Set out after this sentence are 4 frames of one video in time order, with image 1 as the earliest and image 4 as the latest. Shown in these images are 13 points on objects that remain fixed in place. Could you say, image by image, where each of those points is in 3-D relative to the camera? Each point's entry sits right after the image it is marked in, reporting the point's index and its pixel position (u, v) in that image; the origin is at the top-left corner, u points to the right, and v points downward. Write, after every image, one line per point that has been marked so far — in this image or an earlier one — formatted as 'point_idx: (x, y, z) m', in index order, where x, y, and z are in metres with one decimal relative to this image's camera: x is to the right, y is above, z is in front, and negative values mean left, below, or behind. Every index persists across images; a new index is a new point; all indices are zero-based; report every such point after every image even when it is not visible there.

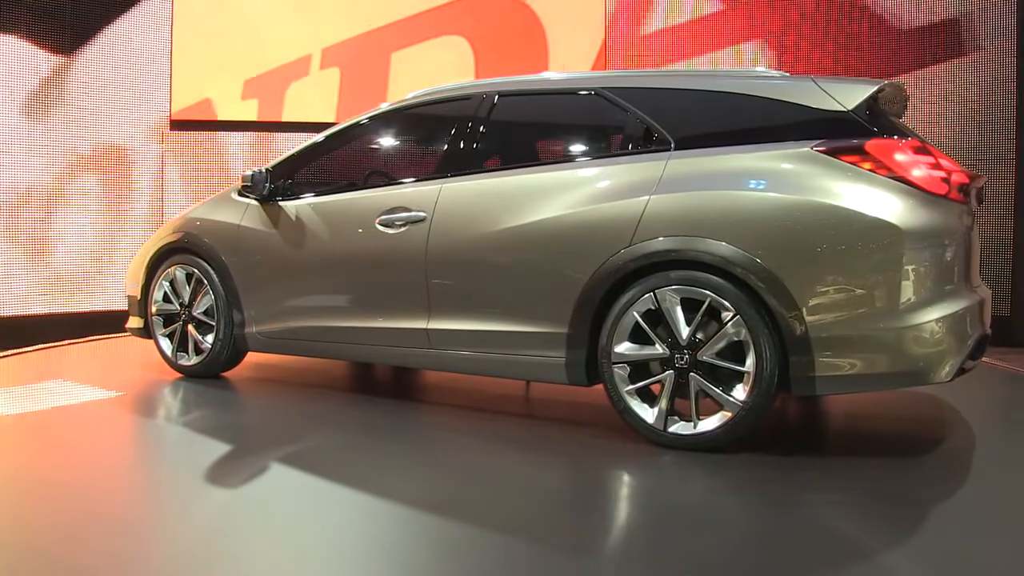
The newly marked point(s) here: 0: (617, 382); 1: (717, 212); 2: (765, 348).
0: (+0.4, -0.4, +2.8) m
1: (+0.8, +0.3, +2.6) m
2: (+0.9, -0.2, +2.5) m
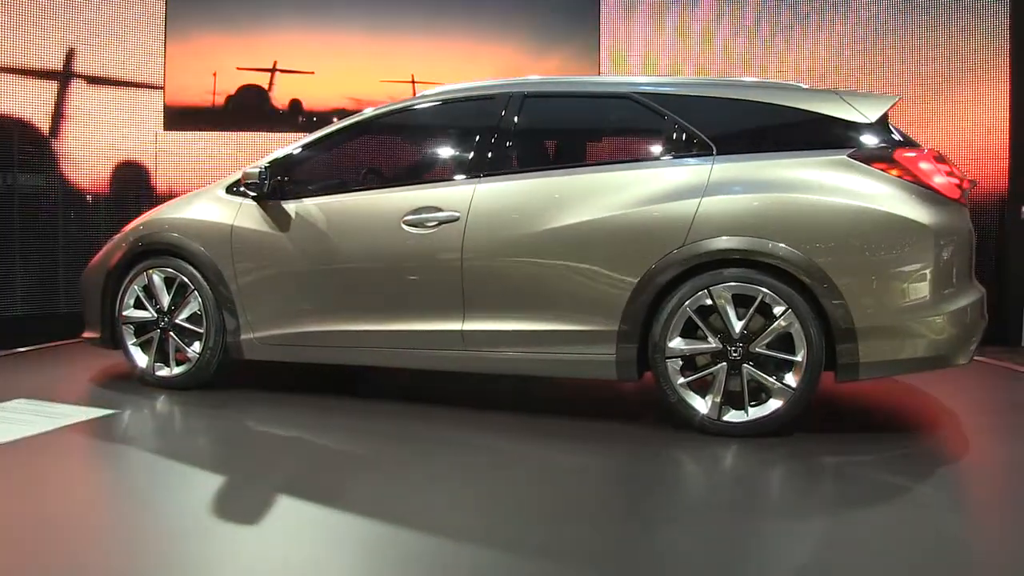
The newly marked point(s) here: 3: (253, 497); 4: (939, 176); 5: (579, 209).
0: (+0.6, -0.4, +2.9) m
1: (+1.0, +0.3, +2.8) m
2: (+1.2, -0.2, +2.8) m
3: (-1.0, -0.8, +2.8) m
4: (+1.6, +0.4, +2.8) m
5: (+0.3, +0.3, +3.0) m
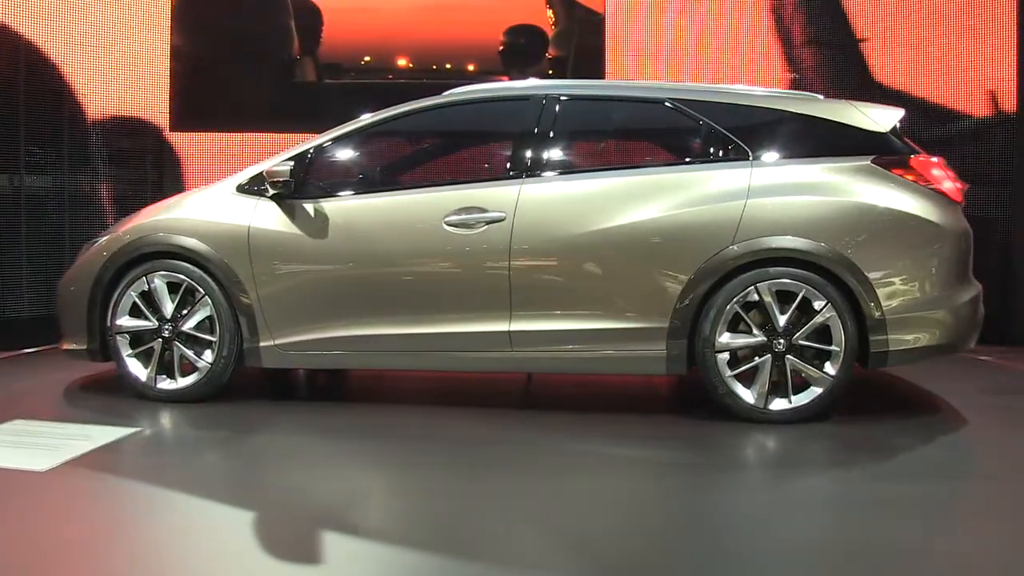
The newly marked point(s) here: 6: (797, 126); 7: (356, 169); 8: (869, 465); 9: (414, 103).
0: (+0.9, -0.3, +3.1) m
1: (+1.2, +0.3, +3.0) m
2: (+1.4, -0.2, +3.0) m
3: (-0.7, -0.8, +2.6) m
4: (+1.8, +0.5, +3.1) m
5: (+0.5, +0.3, +3.1) m
6: (+1.2, +0.7, +3.1) m
7: (-0.8, +0.6, +3.4) m
8: (+1.4, -0.7, +2.8) m
9: (-0.5, +0.9, +3.4) m
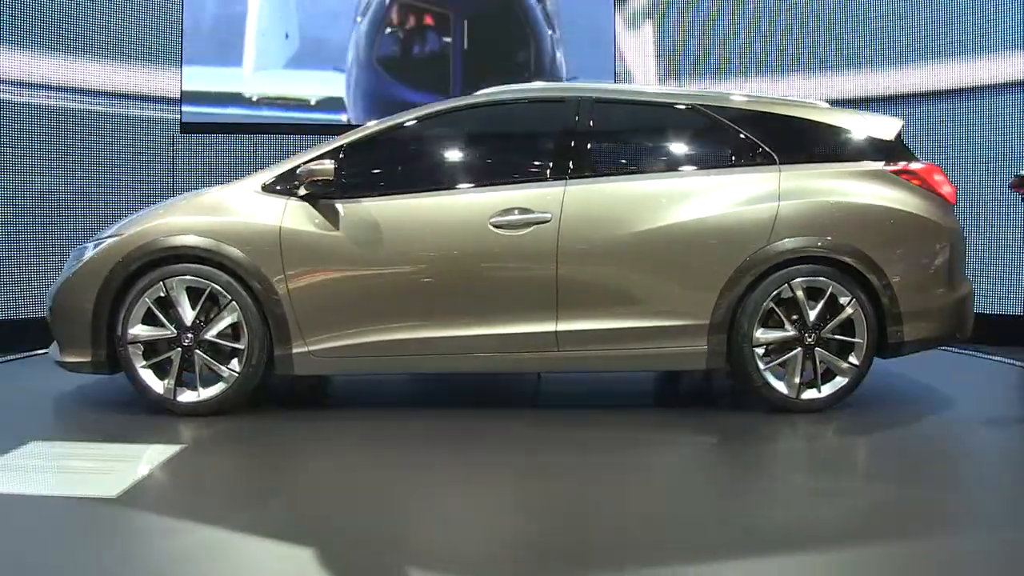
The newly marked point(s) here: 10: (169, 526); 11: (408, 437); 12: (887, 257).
0: (+1.1, -0.3, +3.2) m
1: (+1.4, +0.3, +3.2) m
2: (+1.6, -0.2, +3.3) m
3: (-0.4, -0.8, +2.6) m
4: (+2.0, +0.5, +3.4) m
5: (+0.7, +0.3, +3.2) m
6: (+1.4, +0.7, +3.4) m
7: (-0.6, +0.5, +3.3) m
8: (+1.6, -0.7, +3.1) m
9: (-0.3, +0.9, +3.4) m
10: (-1.1, -0.8, +2.4) m
11: (-0.5, -0.7, +3.4) m
12: (+1.6, +0.1, +3.3) m
